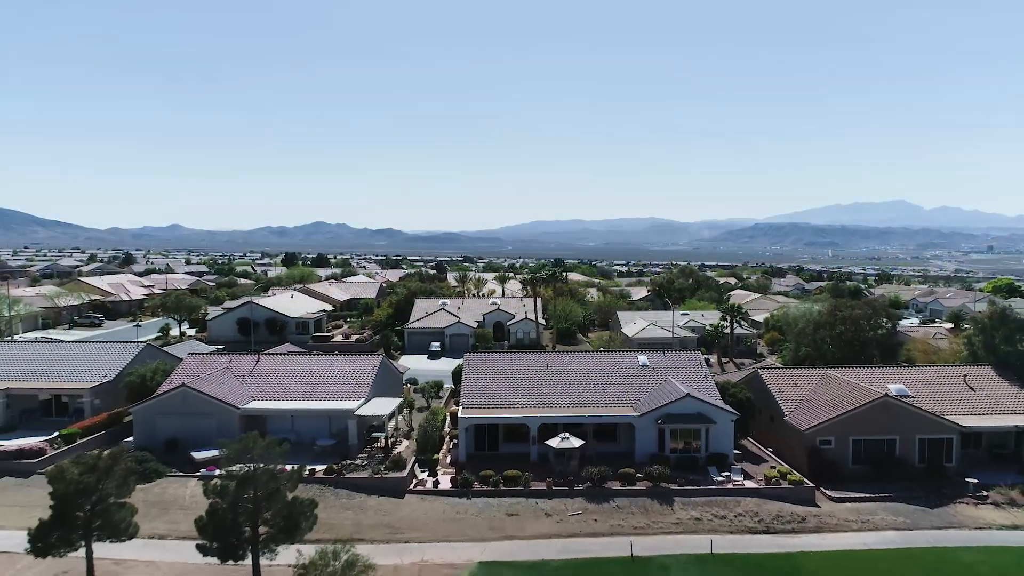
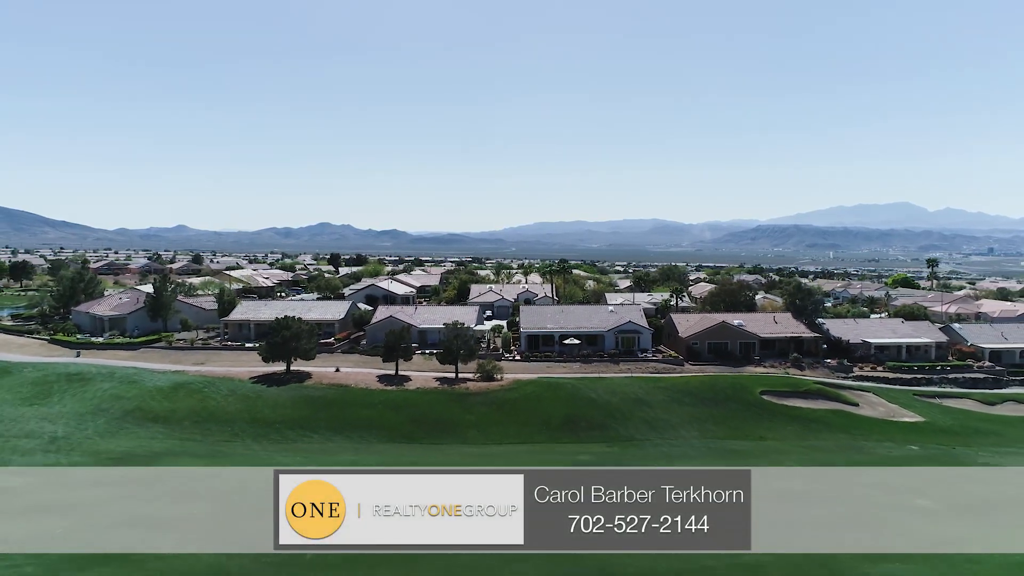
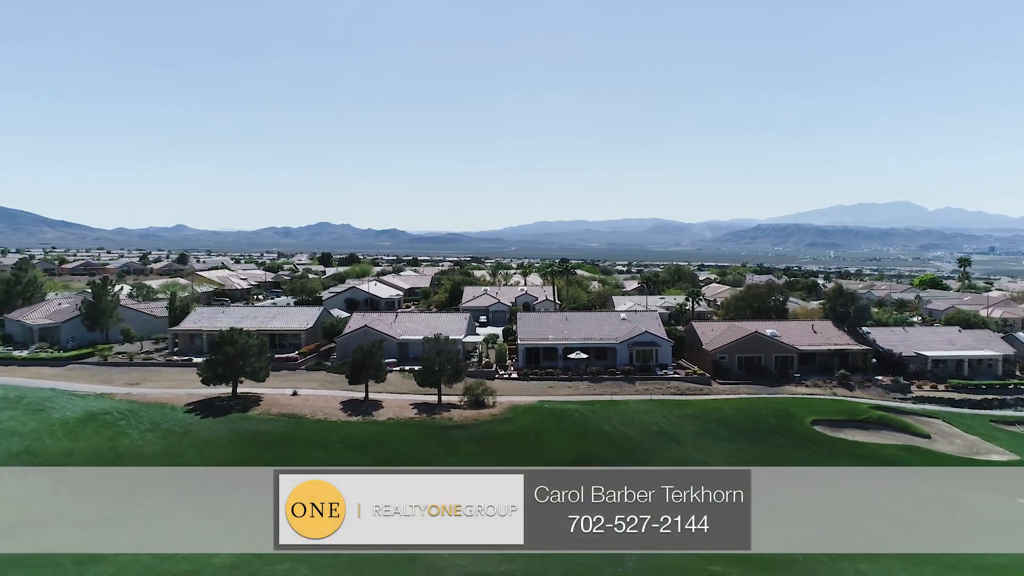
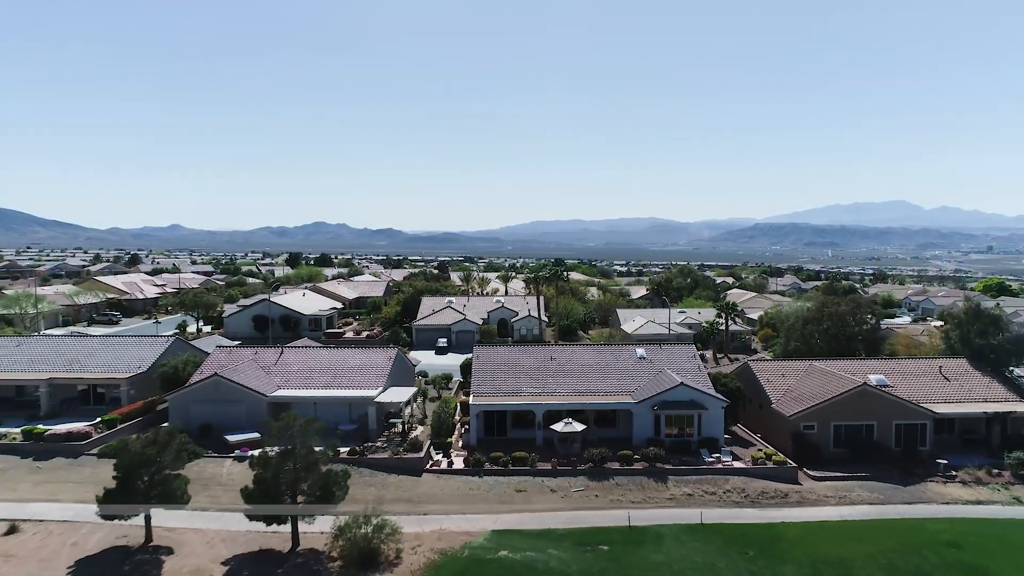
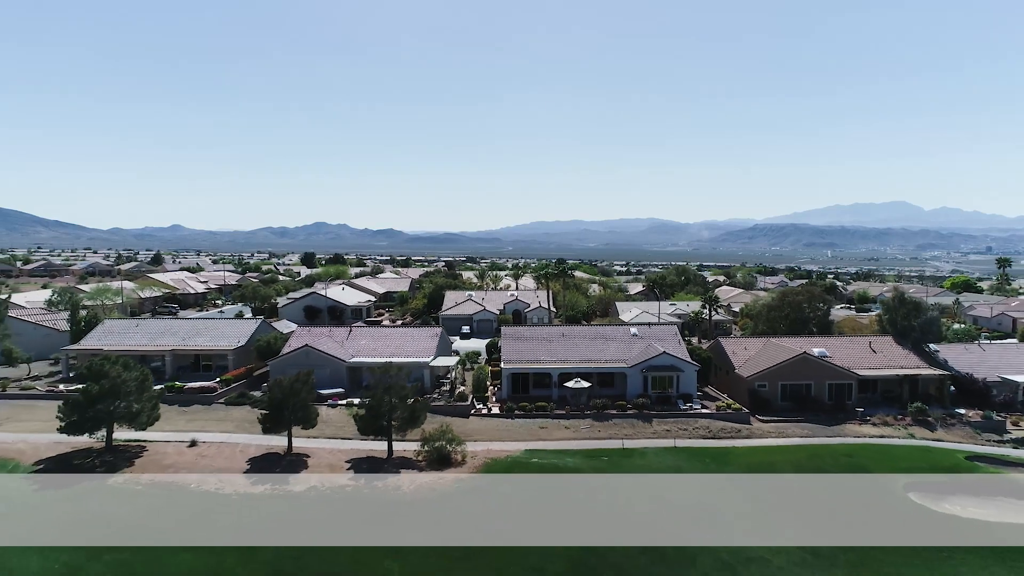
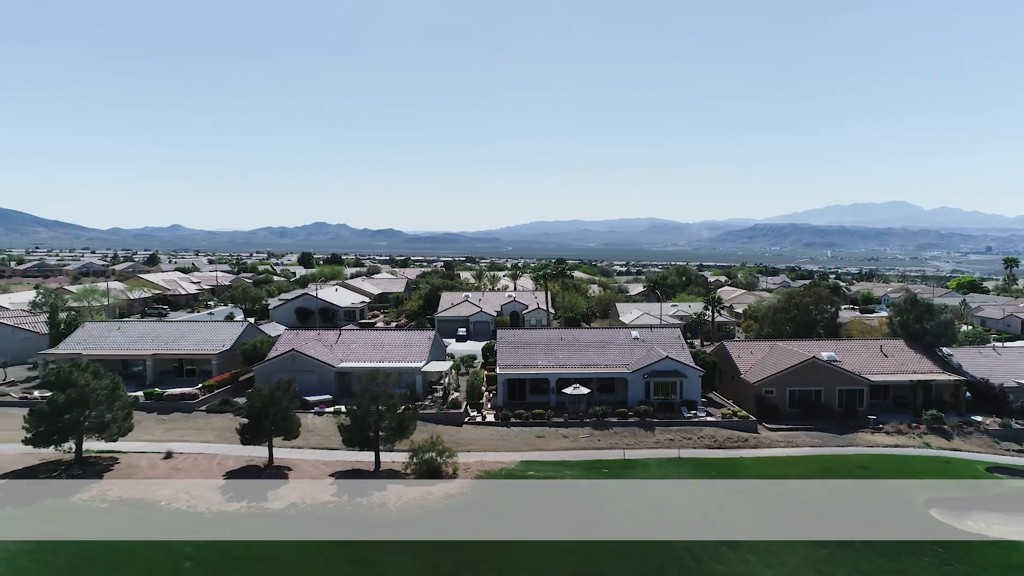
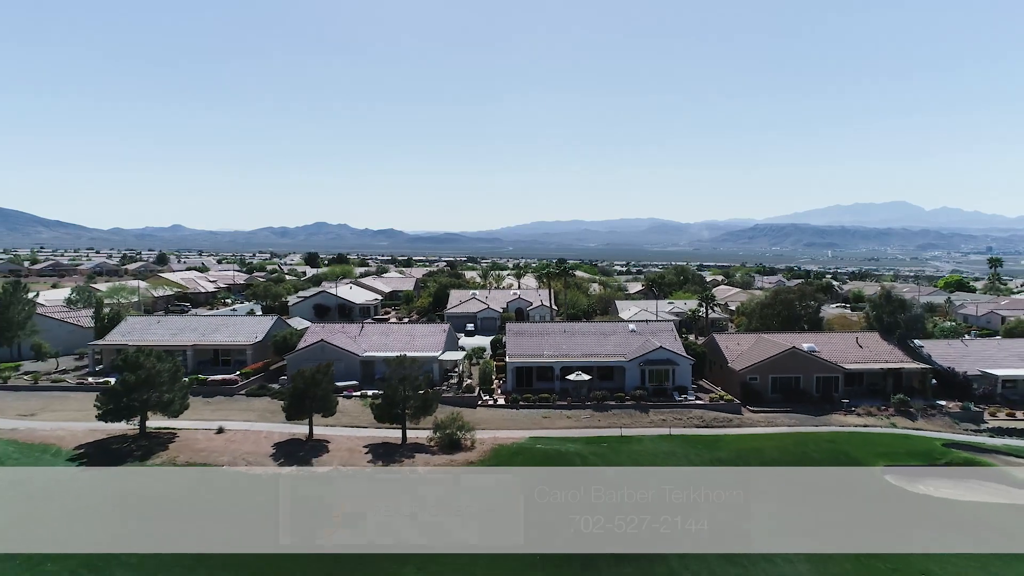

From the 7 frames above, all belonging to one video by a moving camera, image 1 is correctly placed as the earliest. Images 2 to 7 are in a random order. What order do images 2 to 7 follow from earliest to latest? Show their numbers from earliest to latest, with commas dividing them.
4, 6, 5, 7, 3, 2
